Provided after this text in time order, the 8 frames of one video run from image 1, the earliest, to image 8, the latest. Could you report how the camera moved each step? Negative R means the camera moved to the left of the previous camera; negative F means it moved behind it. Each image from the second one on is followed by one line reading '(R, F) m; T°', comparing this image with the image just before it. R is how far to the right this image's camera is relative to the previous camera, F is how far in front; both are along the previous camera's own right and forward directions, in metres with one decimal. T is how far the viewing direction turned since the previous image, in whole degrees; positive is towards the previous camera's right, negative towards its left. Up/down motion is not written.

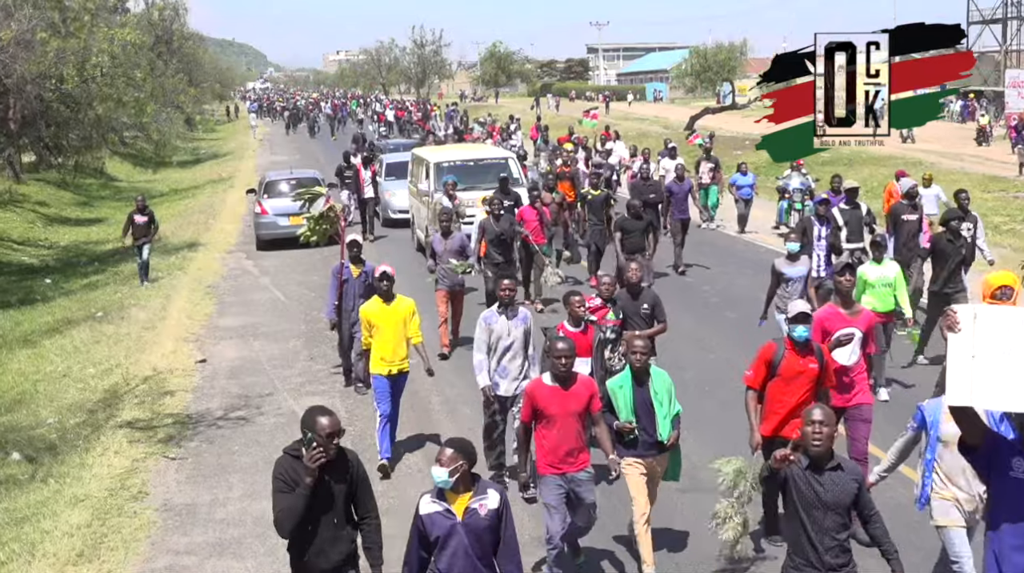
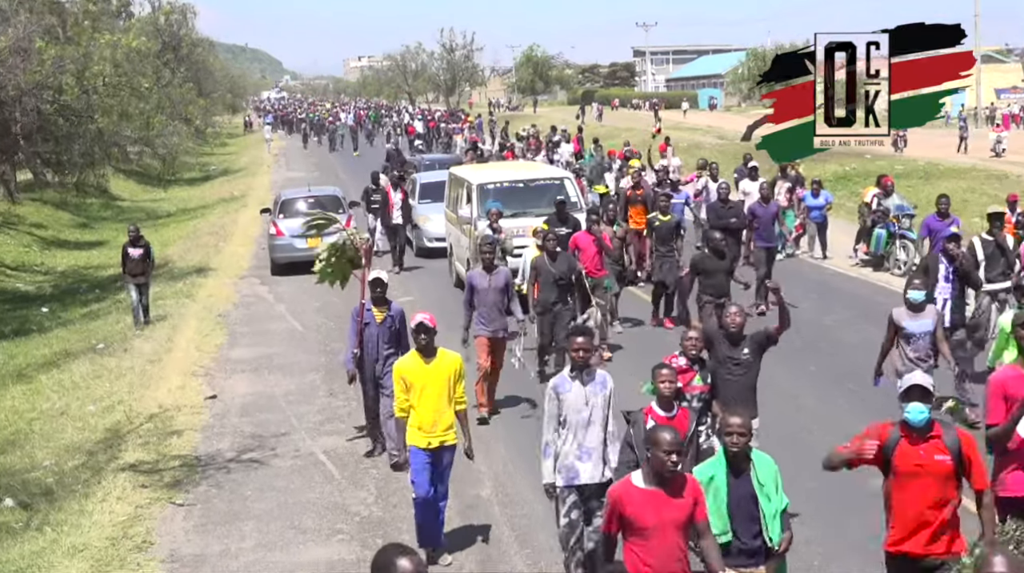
(-0.1, +2.3) m; -1°
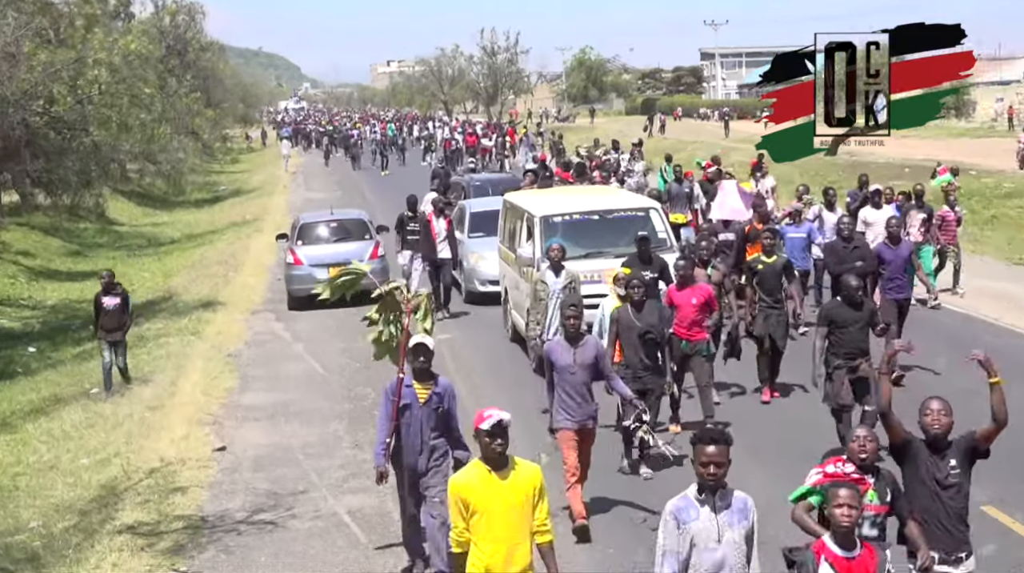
(-0.3, +2.9) m; -1°
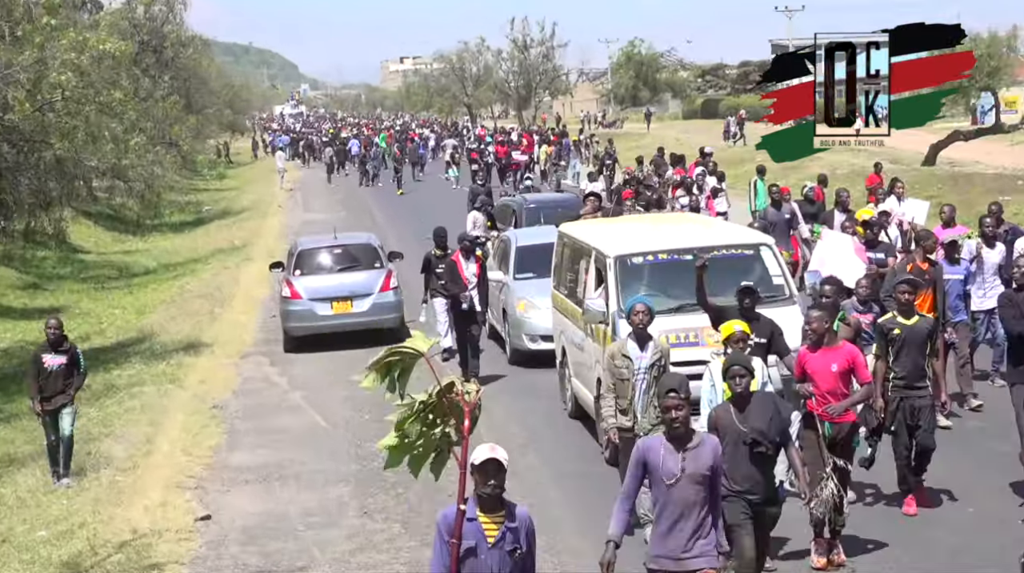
(-0.3, +3.3) m; 0°
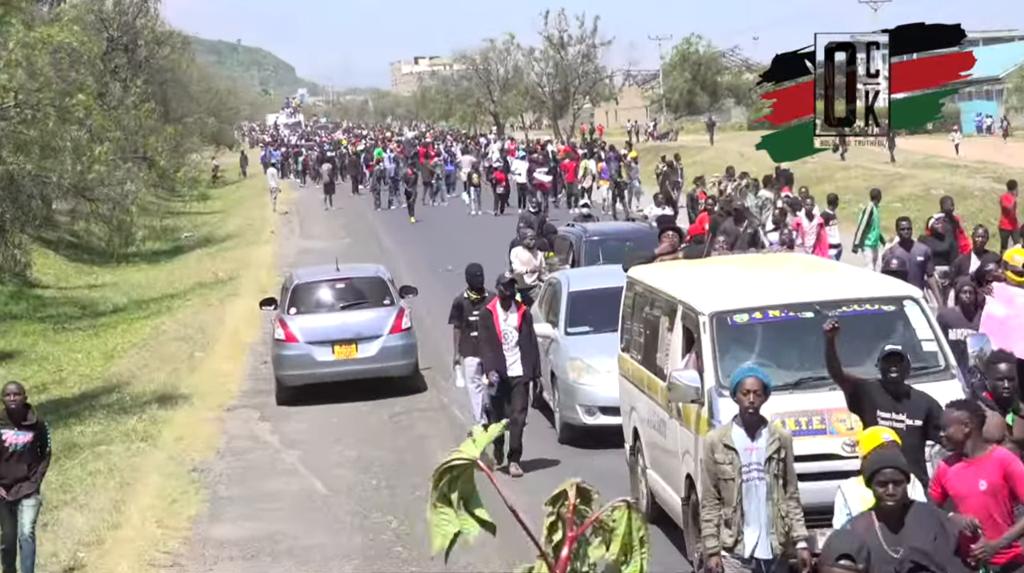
(-0.3, +2.7) m; 0°
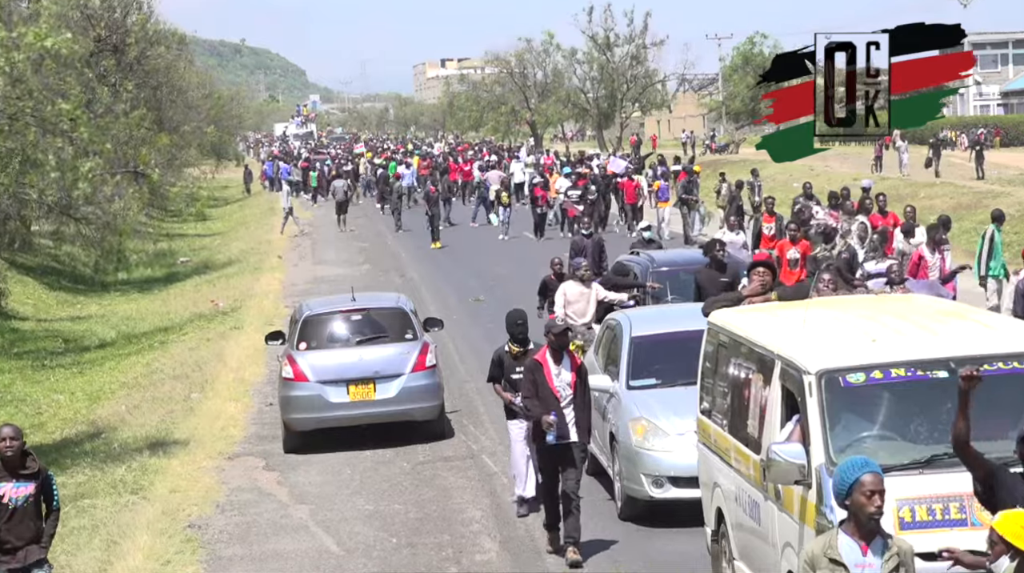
(-0.2, +1.8) m; -1°
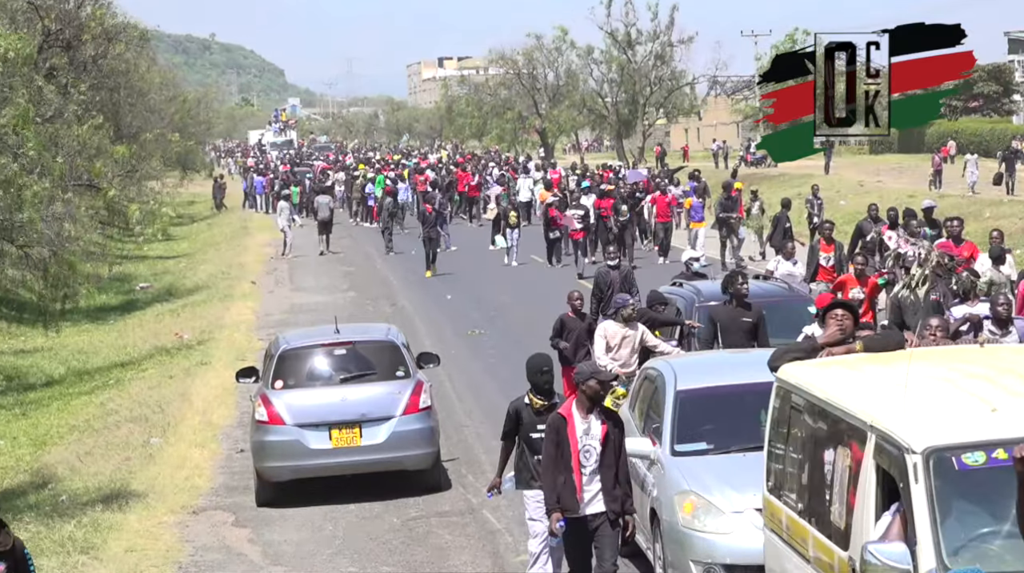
(-0.1, +1.6) m; 0°
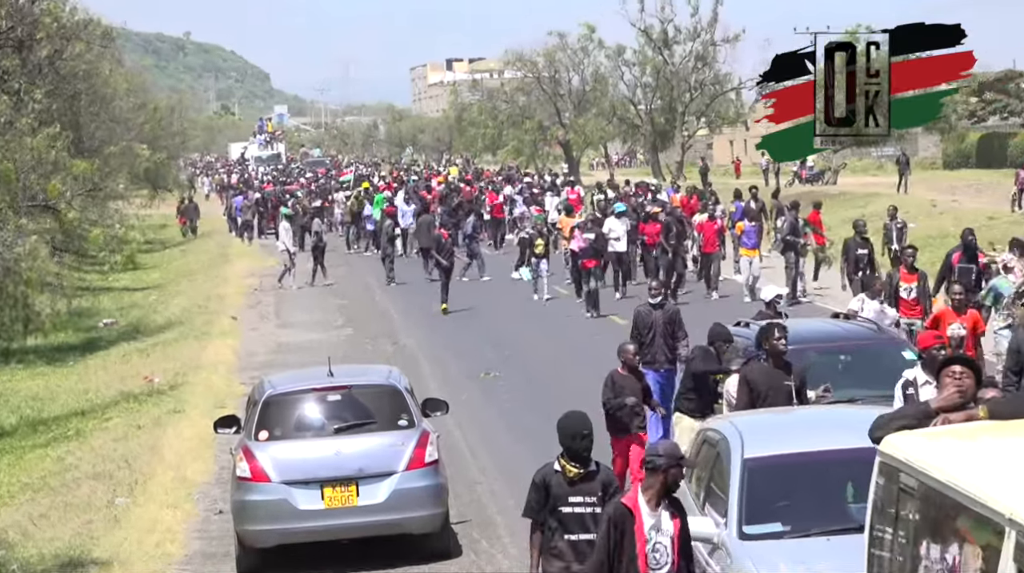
(-0.1, +1.5) m; 0°
